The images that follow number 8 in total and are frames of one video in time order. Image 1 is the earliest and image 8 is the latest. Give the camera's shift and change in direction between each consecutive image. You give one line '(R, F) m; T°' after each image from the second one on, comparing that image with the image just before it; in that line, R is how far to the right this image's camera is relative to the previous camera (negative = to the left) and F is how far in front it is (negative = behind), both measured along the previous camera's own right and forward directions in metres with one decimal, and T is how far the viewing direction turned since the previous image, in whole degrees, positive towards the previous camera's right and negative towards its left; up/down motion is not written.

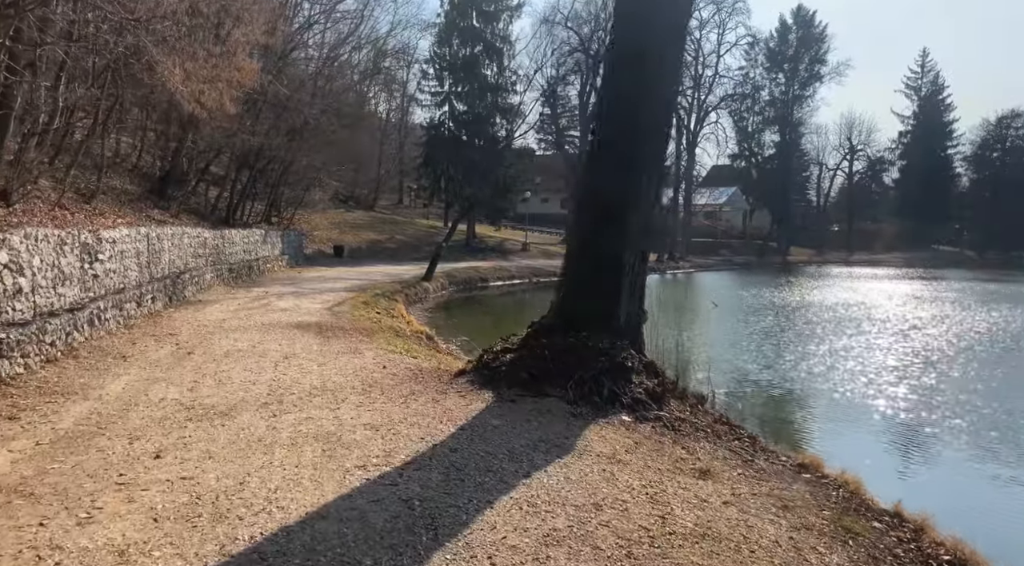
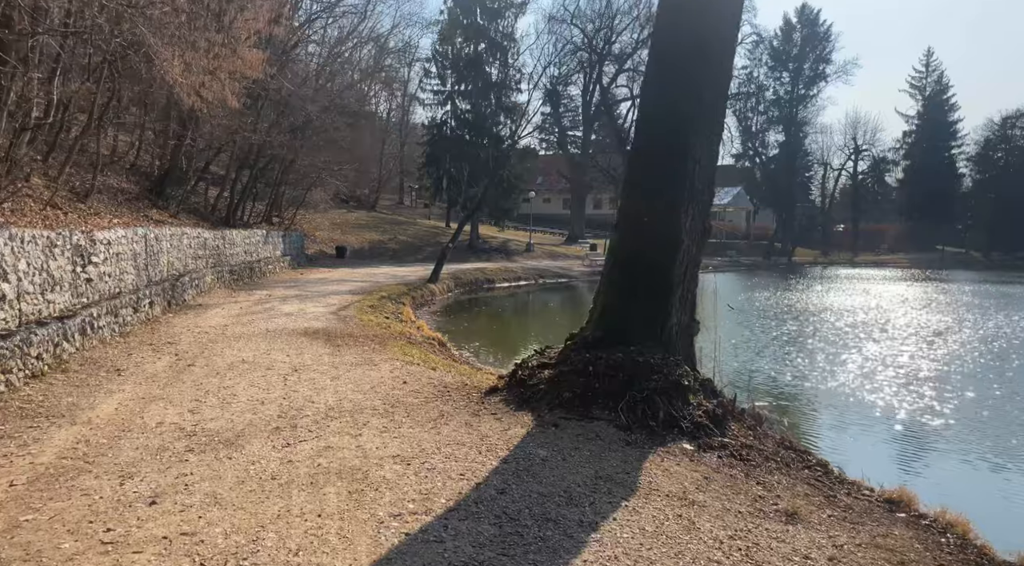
(-0.3, +0.7) m; 0°
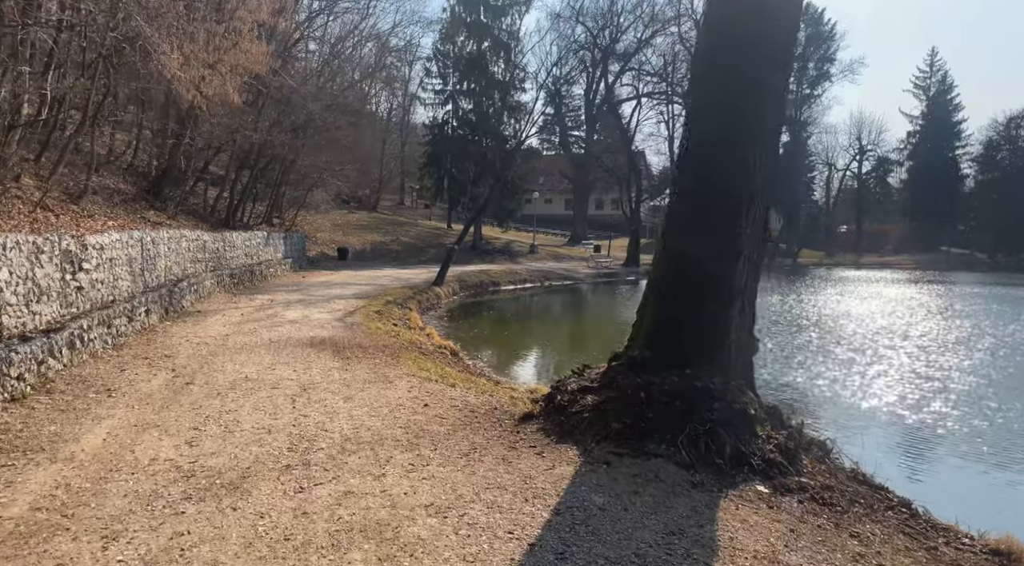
(-0.3, +0.7) m; 0°
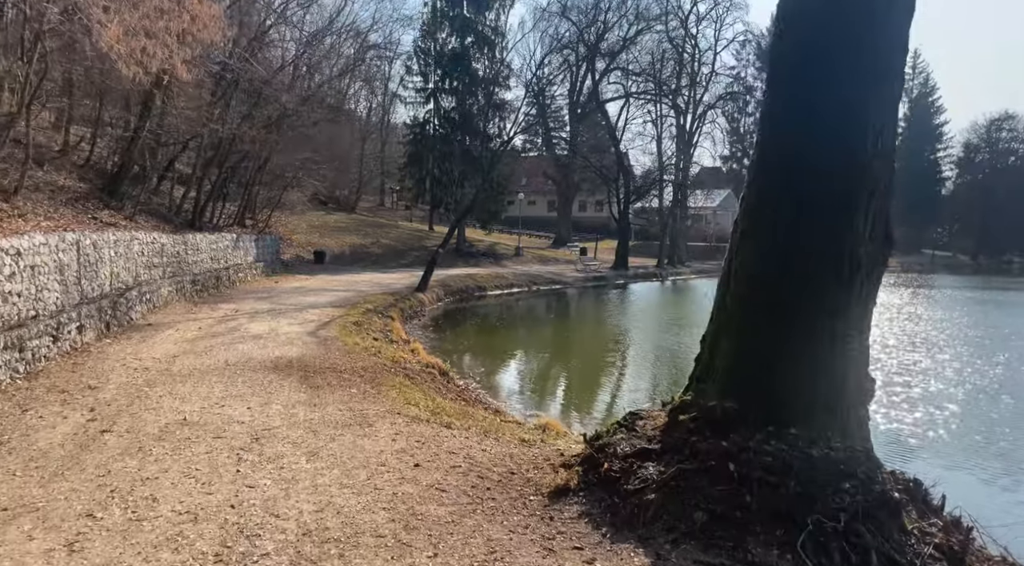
(-0.3, +1.5) m; +2°
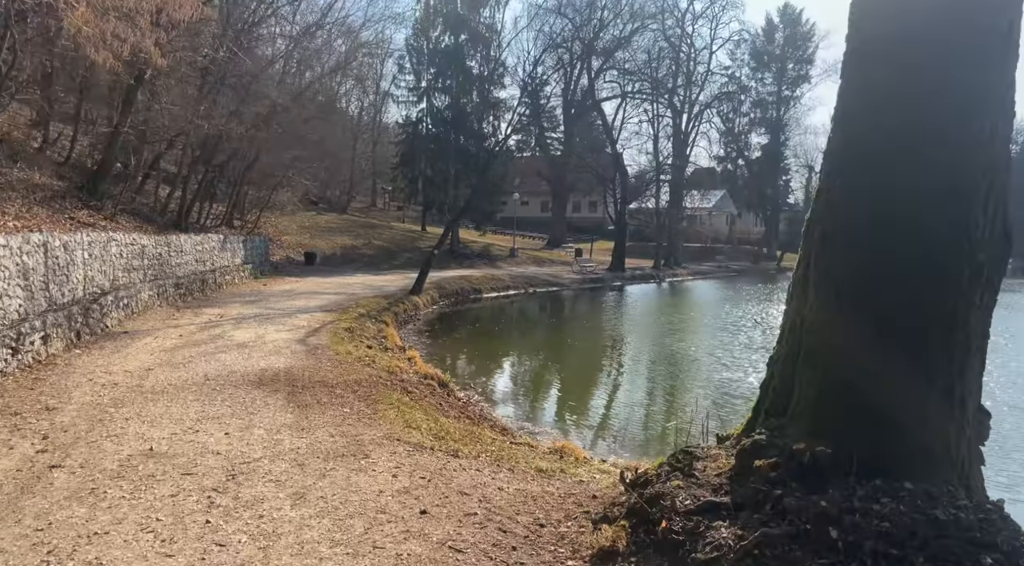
(-0.2, +0.8) m; +1°
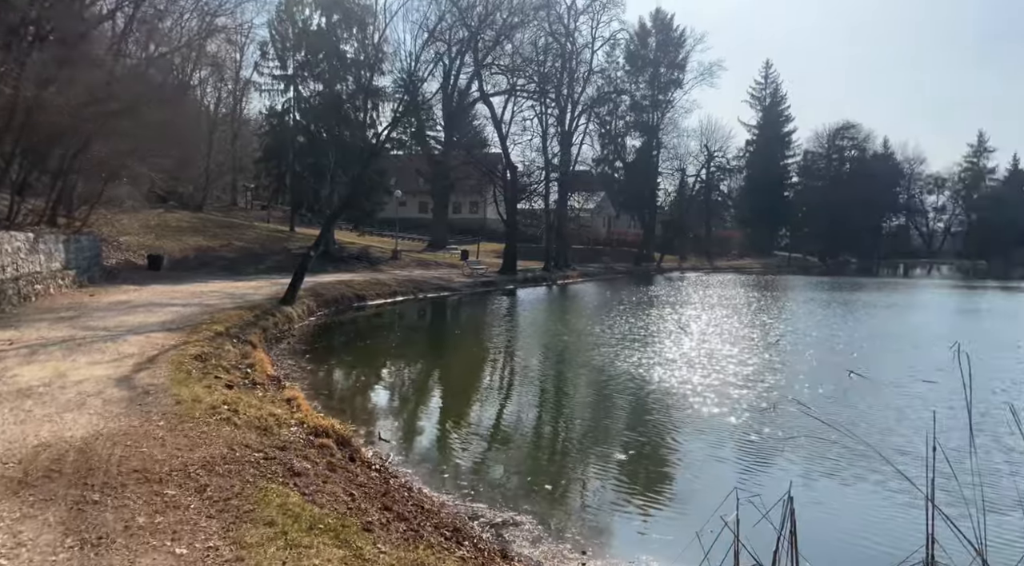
(-0.6, +2.9) m; +11°
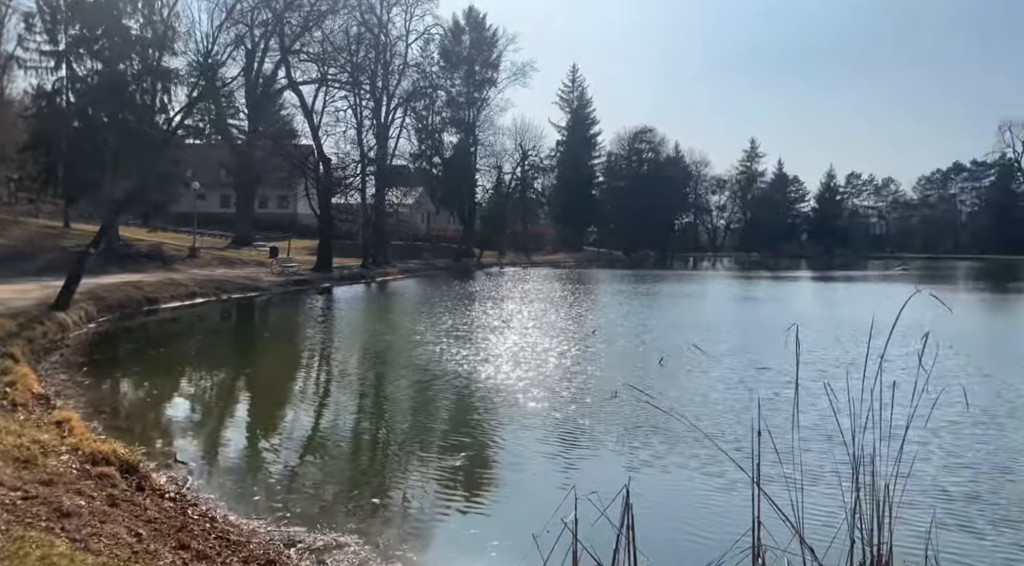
(0.0, +0.4) m; +15°
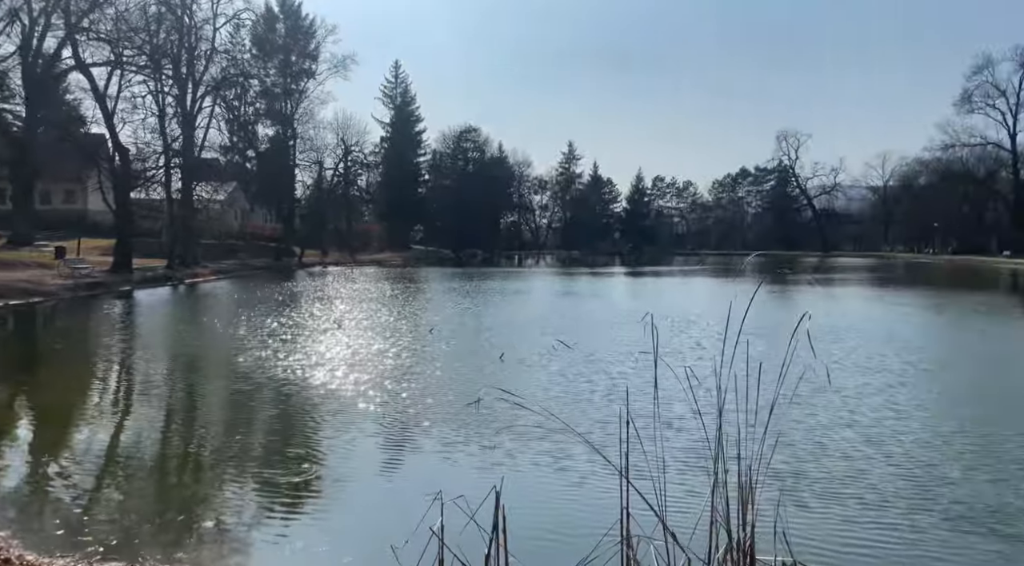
(-0.2, +0.1) m; +14°
